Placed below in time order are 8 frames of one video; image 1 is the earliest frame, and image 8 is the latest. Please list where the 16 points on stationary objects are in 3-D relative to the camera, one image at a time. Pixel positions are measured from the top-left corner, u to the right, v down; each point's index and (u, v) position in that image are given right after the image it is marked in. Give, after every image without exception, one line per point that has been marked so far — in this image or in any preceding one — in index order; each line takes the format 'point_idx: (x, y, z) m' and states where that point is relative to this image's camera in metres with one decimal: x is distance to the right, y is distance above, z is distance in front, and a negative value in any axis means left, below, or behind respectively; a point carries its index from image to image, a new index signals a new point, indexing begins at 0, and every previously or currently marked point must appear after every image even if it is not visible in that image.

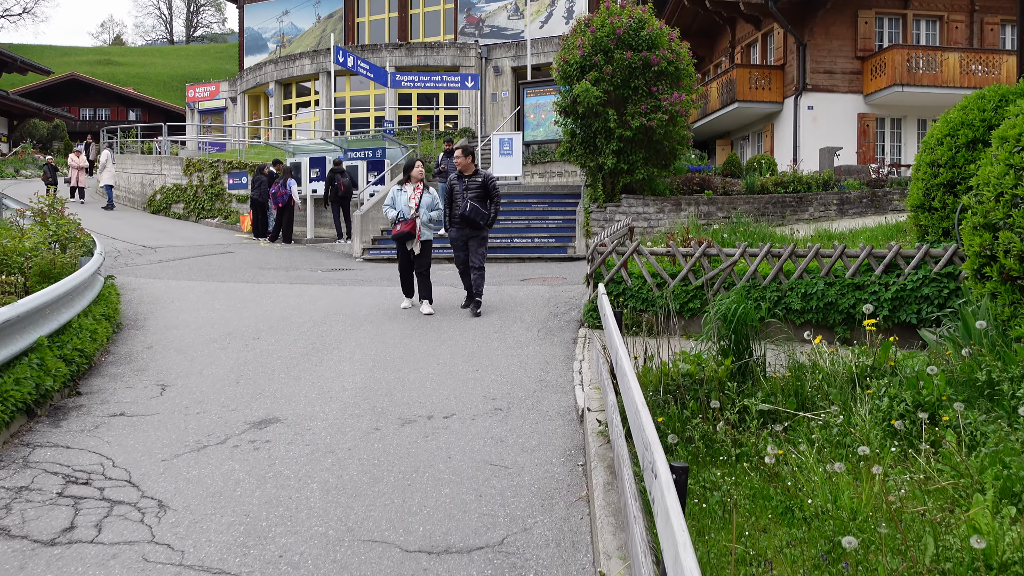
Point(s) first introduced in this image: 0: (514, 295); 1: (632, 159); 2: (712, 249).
0: (0.0, -0.1, +10.6) m
1: (+2.4, +2.6, +15.8) m
2: (+2.1, +0.4, +8.2) m
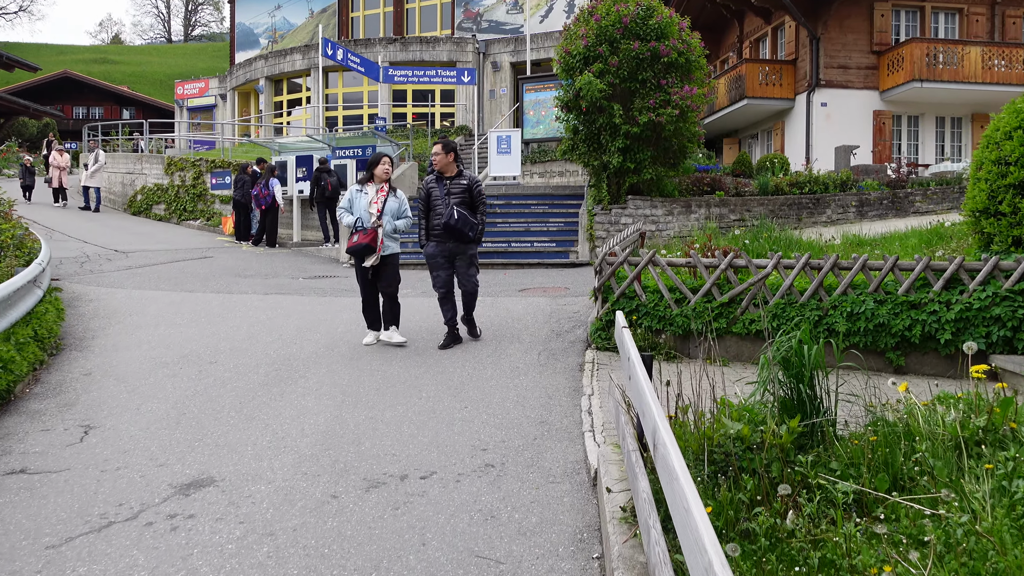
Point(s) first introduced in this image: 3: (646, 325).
0: (0.0, -0.2, +9.5) m
1: (+2.4, +2.4, +14.7) m
2: (+2.0, +0.3, +7.1) m
3: (+1.2, -0.3, +7.3) m
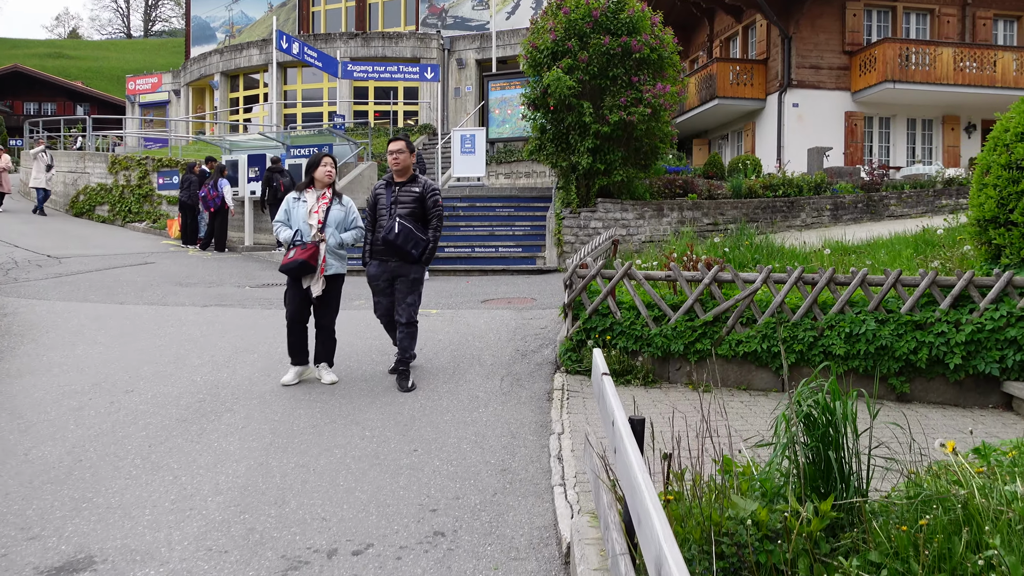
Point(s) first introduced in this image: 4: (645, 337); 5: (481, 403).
0: (-0.4, -0.4, +8.7) m
1: (+1.7, +2.3, +14.0) m
2: (+1.7, +0.1, +6.4) m
3: (+0.9, -0.5, +6.6) m
4: (+1.1, -0.4, +6.5) m
5: (-0.2, -0.8, +5.8) m
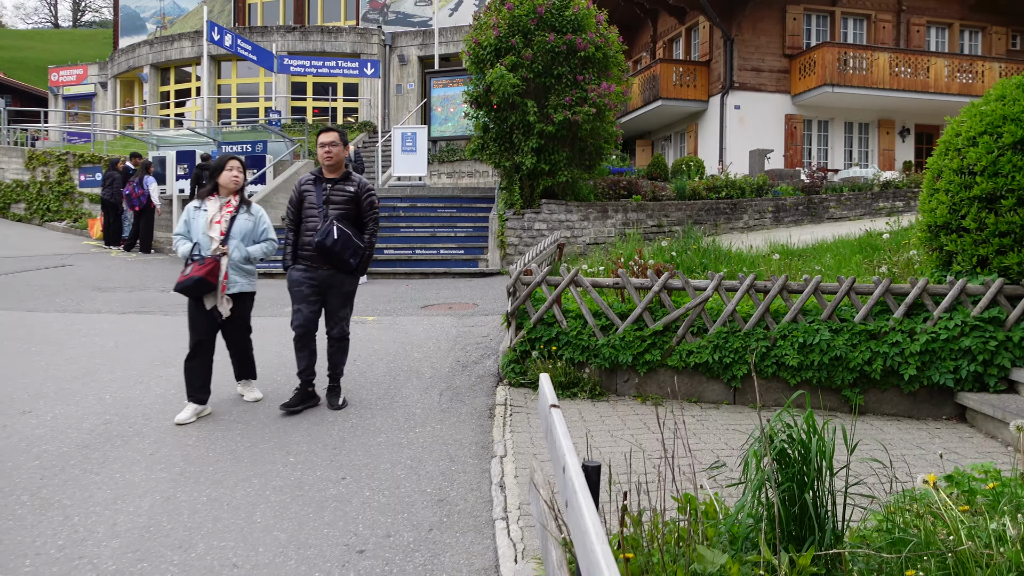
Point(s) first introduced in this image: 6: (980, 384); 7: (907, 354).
0: (-1.1, -0.4, +8.3) m
1: (+0.7, +2.2, +13.7) m
2: (+1.3, +0.1, +6.1) m
3: (+0.4, -0.5, +6.2) m
4: (+0.6, -0.5, +6.2) m
5: (-0.6, -0.9, +5.4) m
6: (+3.3, -0.7, +5.5) m
7: (+2.8, -0.5, +5.5) m
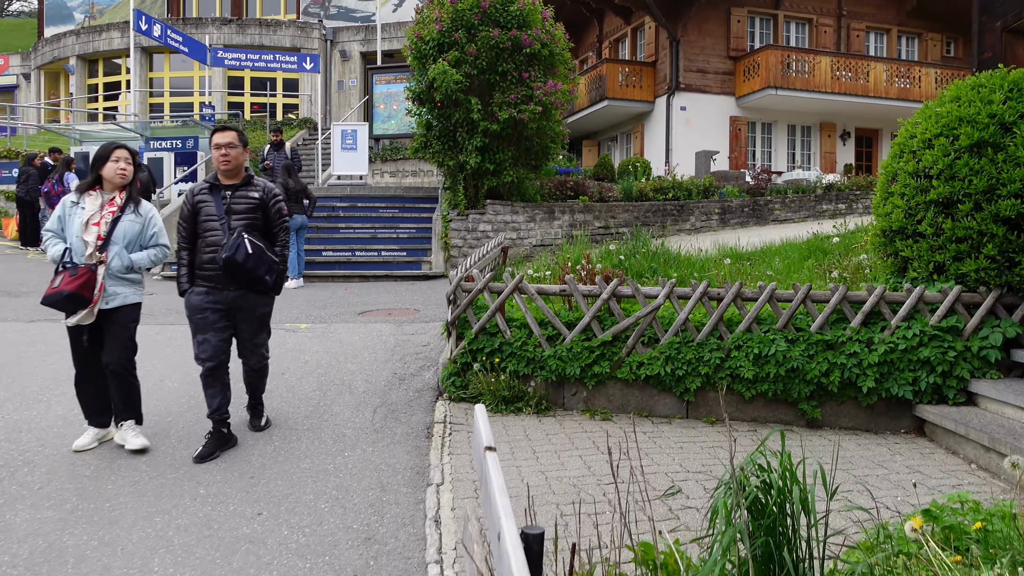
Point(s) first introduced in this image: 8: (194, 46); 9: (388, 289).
0: (-1.6, -0.5, +7.8) m
1: (-0.2, +2.2, +13.3) m
2: (+0.8, 0.0, +5.8) m
3: (0.0, -0.6, +5.8) m
4: (+0.2, -0.5, +5.8) m
5: (-1.0, -1.0, +4.9) m
6: (+2.9, -0.7, +5.3) m
7: (+2.4, -0.5, +5.3) m
8: (-8.0, +6.1, +19.9) m
9: (-1.8, 0.0, +11.7) m
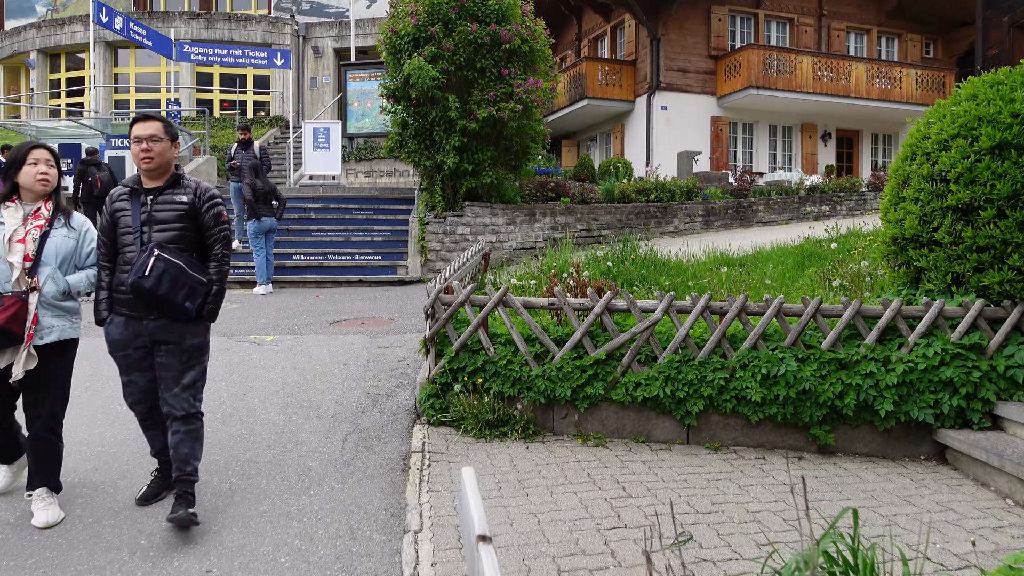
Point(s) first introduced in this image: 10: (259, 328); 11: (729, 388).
0: (-1.8, -0.6, +7.2) m
1: (-0.6, +2.1, +12.8) m
2: (+0.7, -0.1, +5.3) m
3: (-0.1, -0.7, +5.3) m
4: (+0.1, -0.6, +5.3) m
5: (-1.1, -1.1, +4.4) m
6: (+2.8, -0.8, +4.9) m
7: (+2.3, -0.6, +4.9) m
8: (-8.5, +6.0, +19.1) m
9: (-2.1, -0.1, +11.2) m
10: (-2.7, -0.4, +8.4) m
11: (+1.4, -0.6, +5.0) m
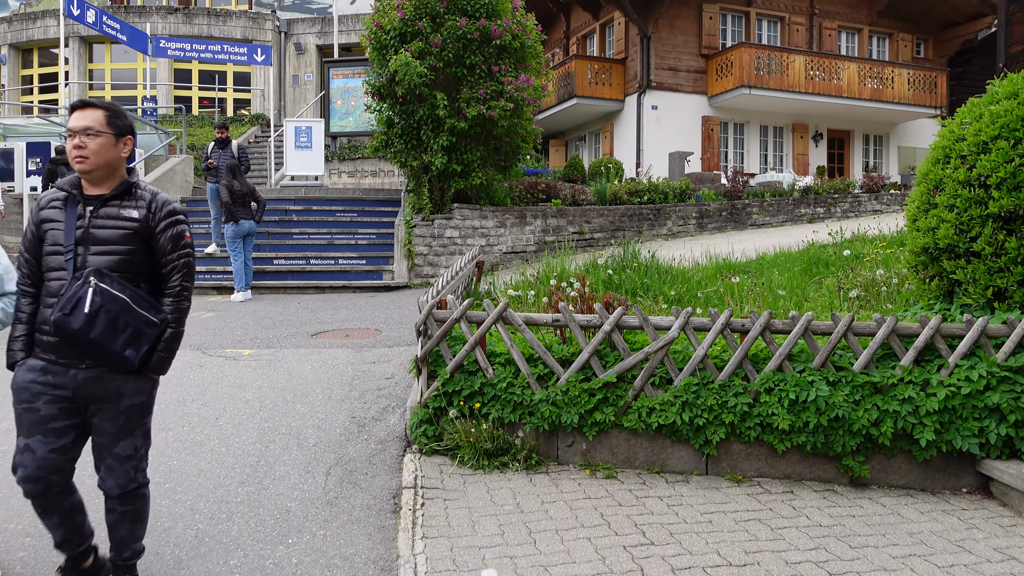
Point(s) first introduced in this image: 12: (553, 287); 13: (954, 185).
0: (-1.8, -0.7, +6.7) m
1: (-0.7, +2.0, +12.3) m
2: (+0.7, -0.2, +4.8) m
3: (-0.1, -0.8, +4.8) m
4: (+0.1, -0.7, +4.8) m
5: (-1.1, -1.2, +3.9) m
6: (+2.8, -0.9, +4.5) m
7: (+2.3, -0.7, +4.4) m
8: (-8.8, +5.9, +18.4) m
9: (-2.2, -0.2, +10.6) m
10: (-2.7, -0.5, +7.9) m
11: (+1.4, -0.7, +4.6) m
12: (+0.3, 0.0, +6.7) m
13: (+2.8, +0.7, +5.1) m
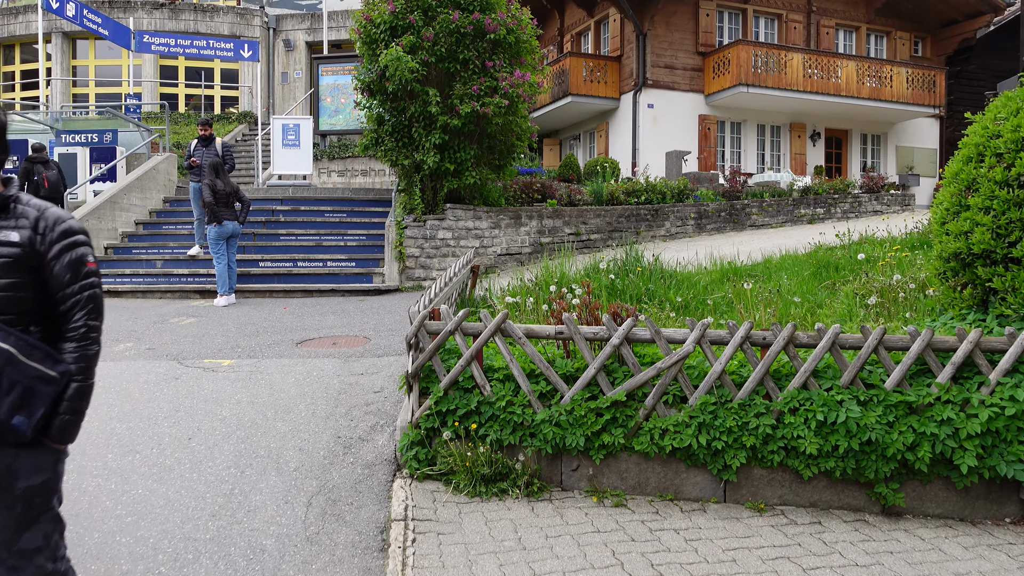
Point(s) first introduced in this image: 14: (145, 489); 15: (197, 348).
0: (-1.8, -0.7, +6.2) m
1: (-0.8, +2.0, +11.8) m
2: (+0.7, -0.2, +4.4) m
3: (-0.1, -0.8, +4.4) m
4: (+0.1, -0.8, +4.4) m
5: (-1.1, -1.2, +3.4) m
6: (+2.8, -1.0, +4.1) m
7: (+2.3, -0.8, +4.0) m
8: (-8.9, +5.9, +17.9) m
9: (-2.3, -0.2, +10.2) m
10: (-2.8, -0.6, +7.4) m
11: (+1.4, -0.8, +4.2) m
12: (+0.3, 0.0, +6.3) m
13: (+2.8, +0.6, +4.7) m
14: (-2.0, -1.1, +4.2) m
15: (-2.9, -0.6, +7.4) m
